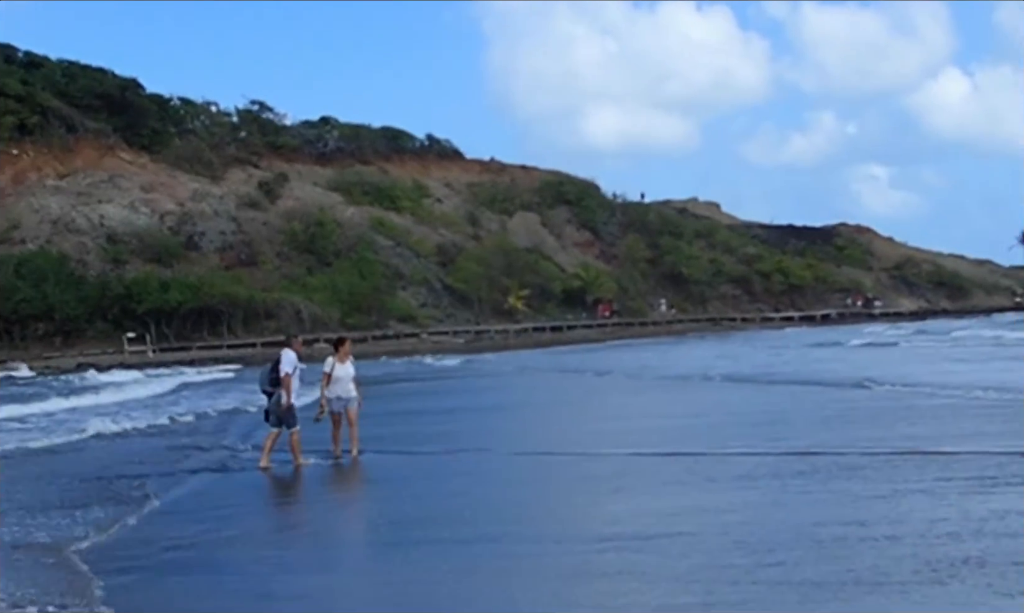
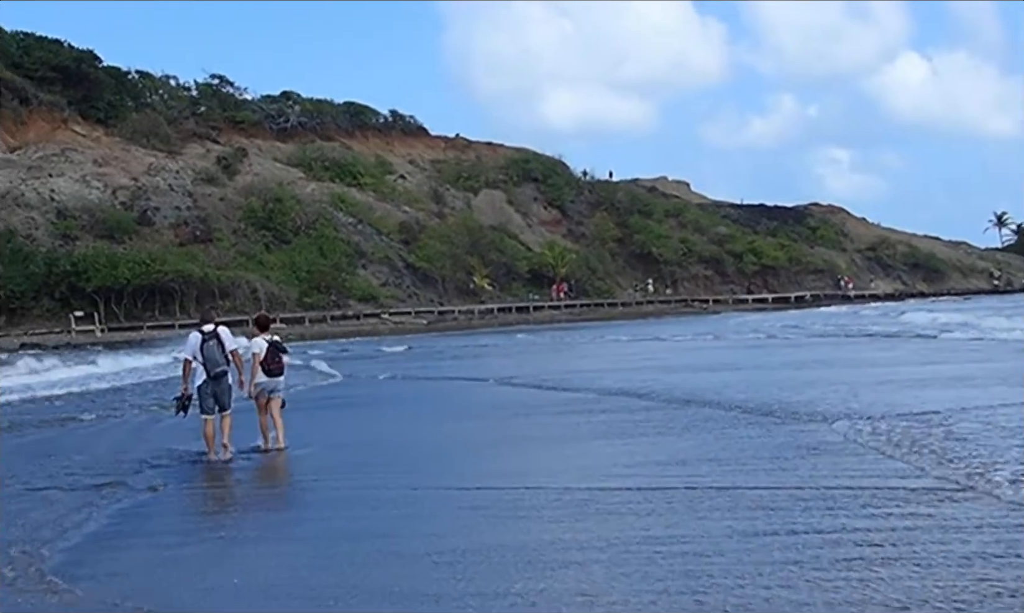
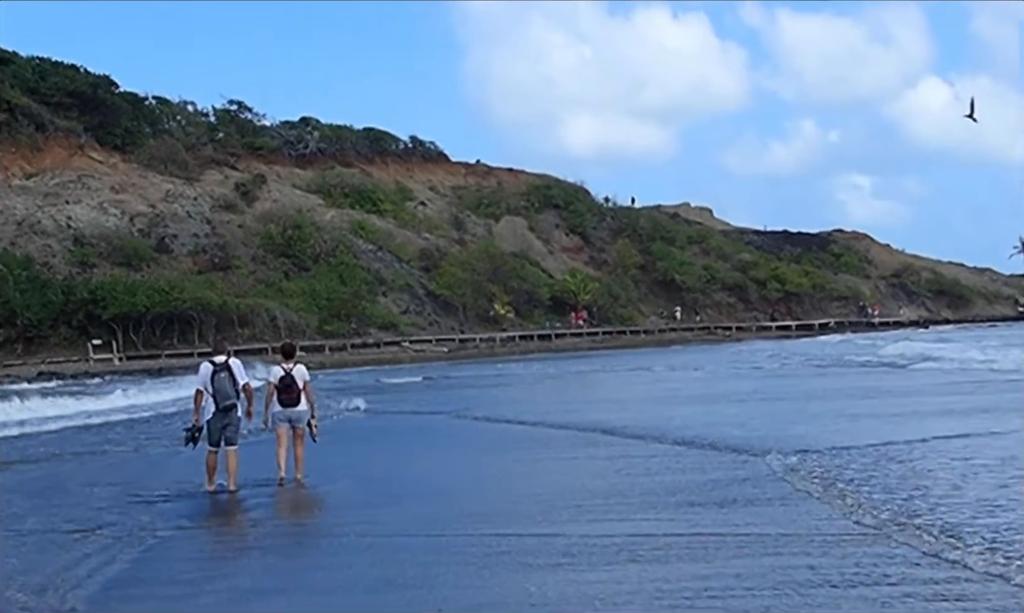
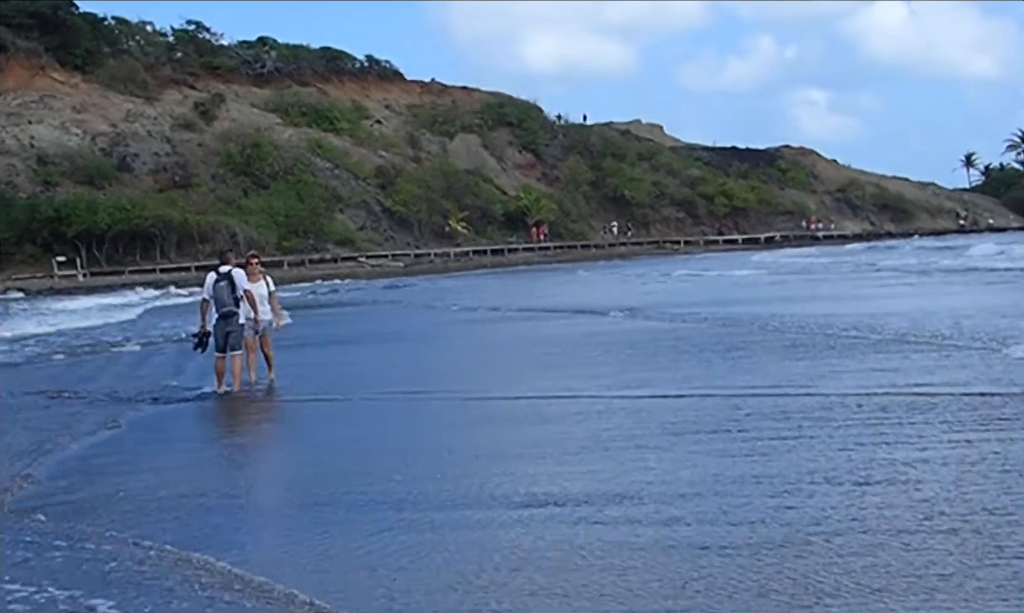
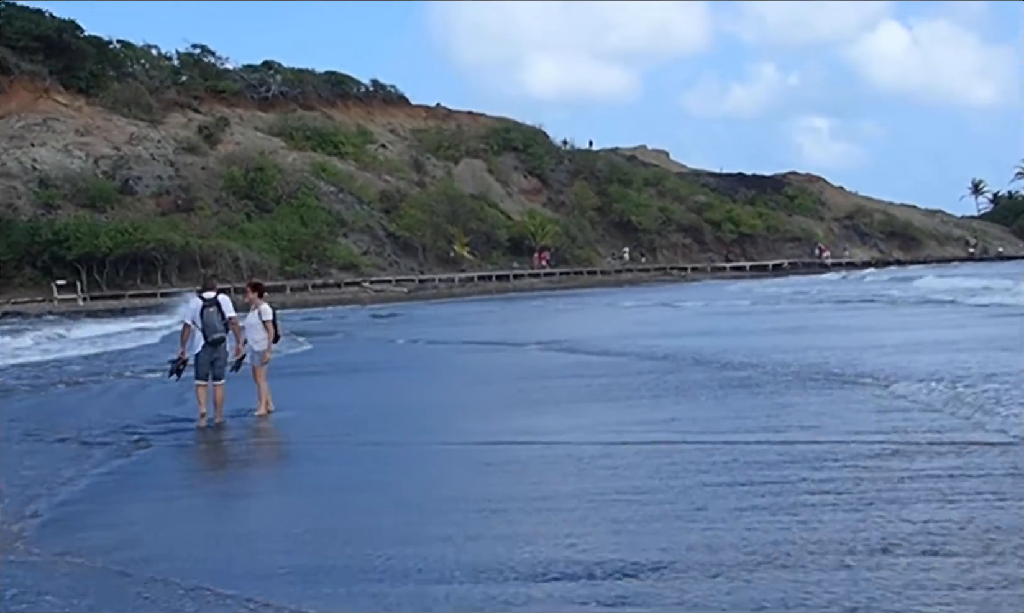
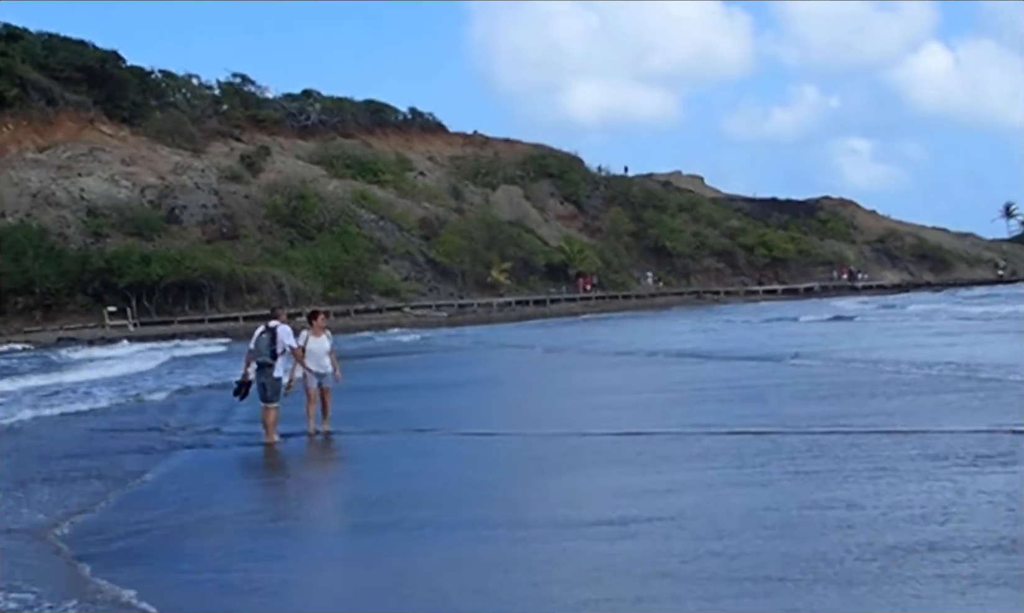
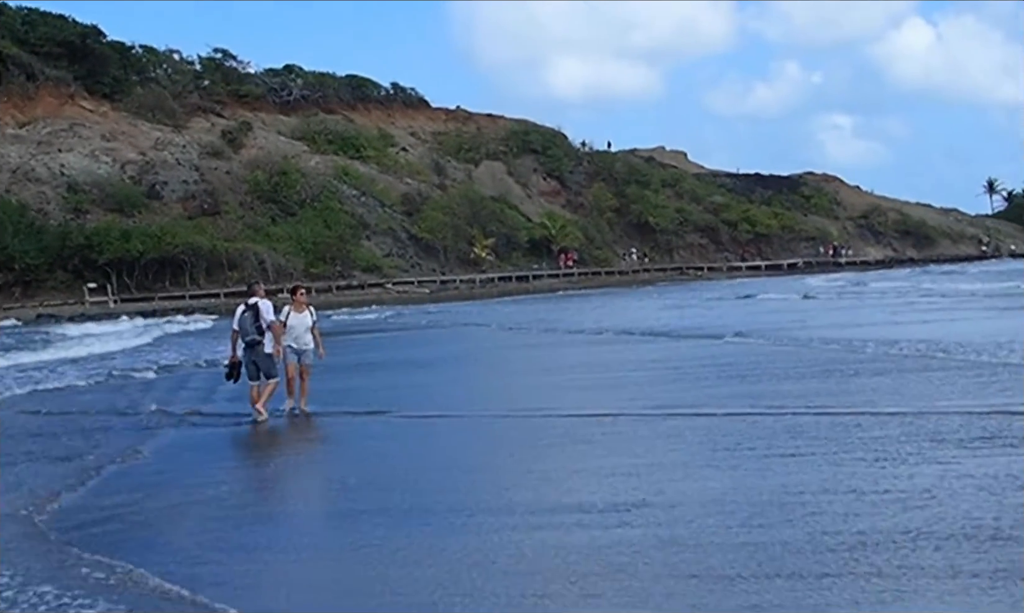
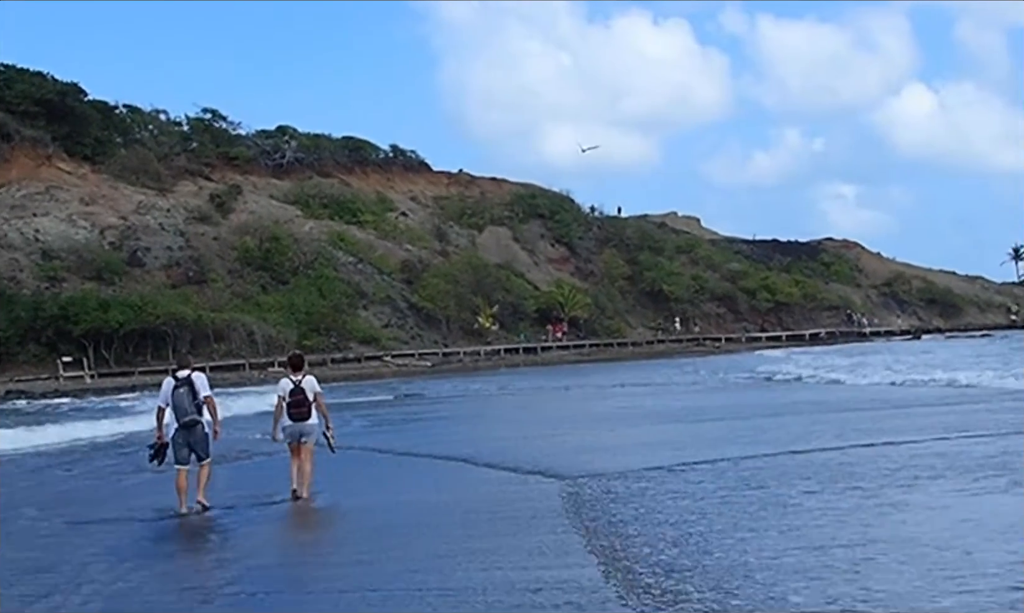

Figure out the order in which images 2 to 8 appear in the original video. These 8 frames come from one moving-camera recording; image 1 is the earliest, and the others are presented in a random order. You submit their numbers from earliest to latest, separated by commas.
6, 7, 4, 5, 2, 3, 8
